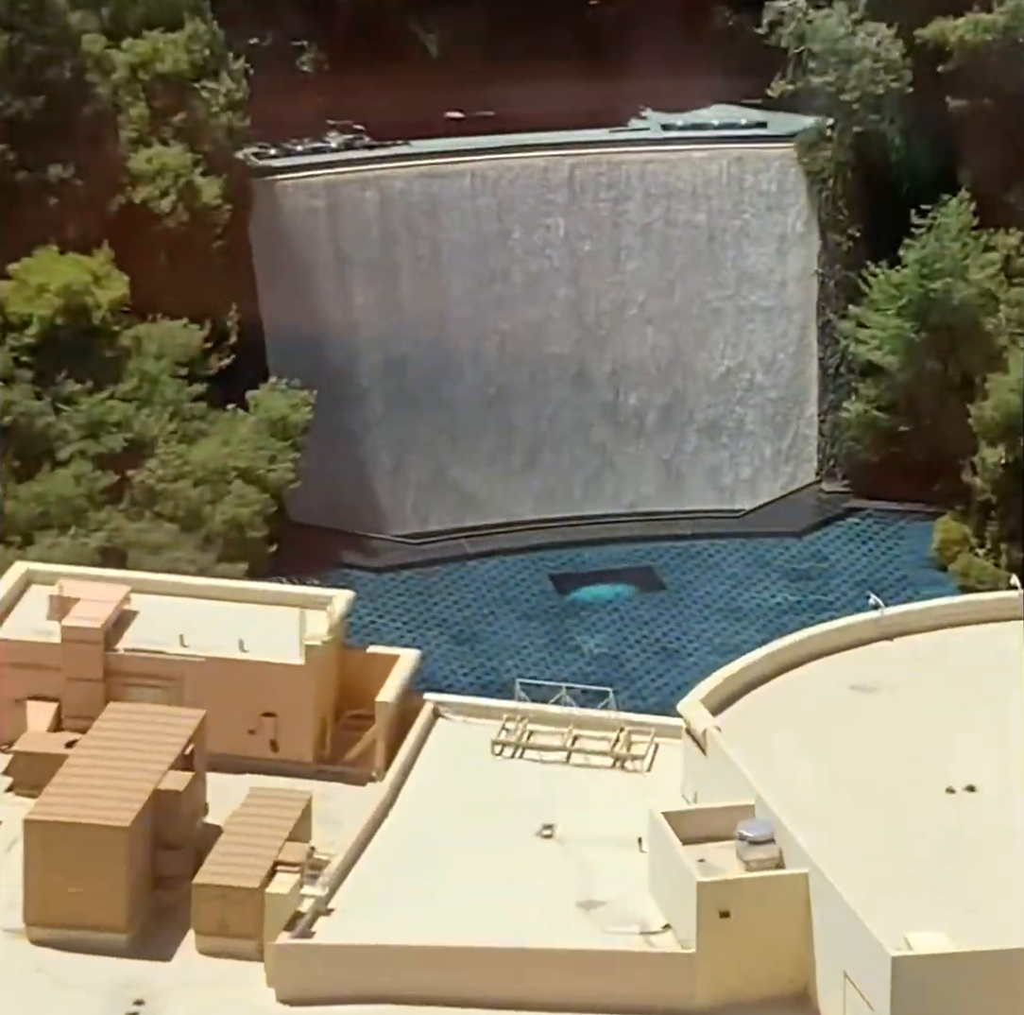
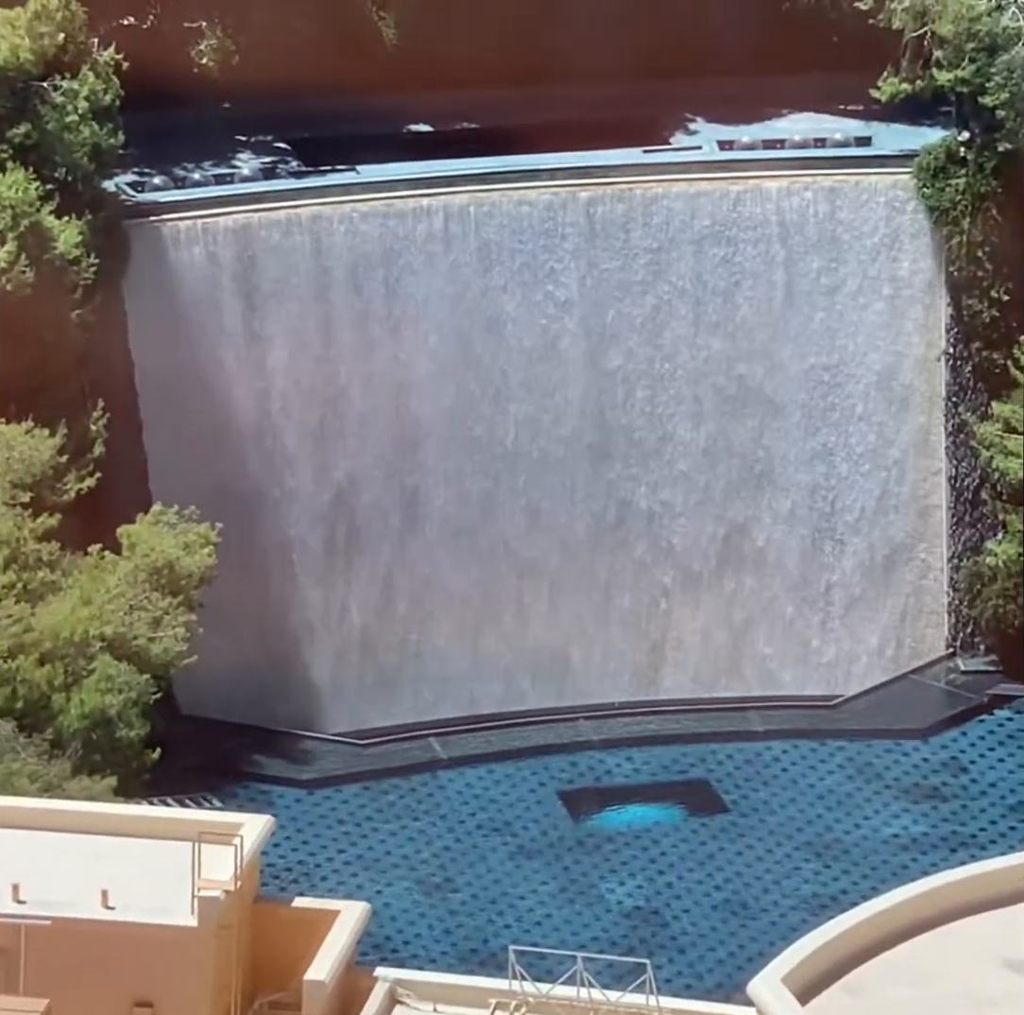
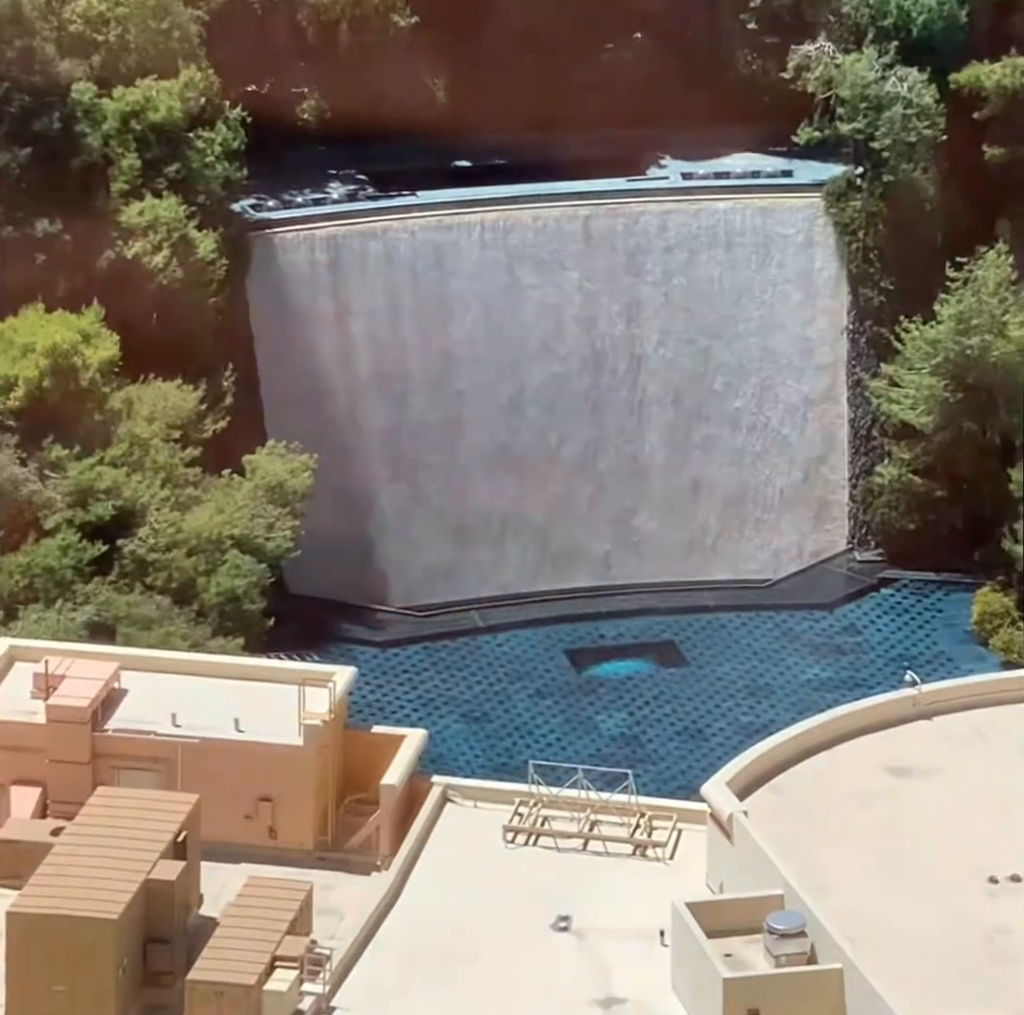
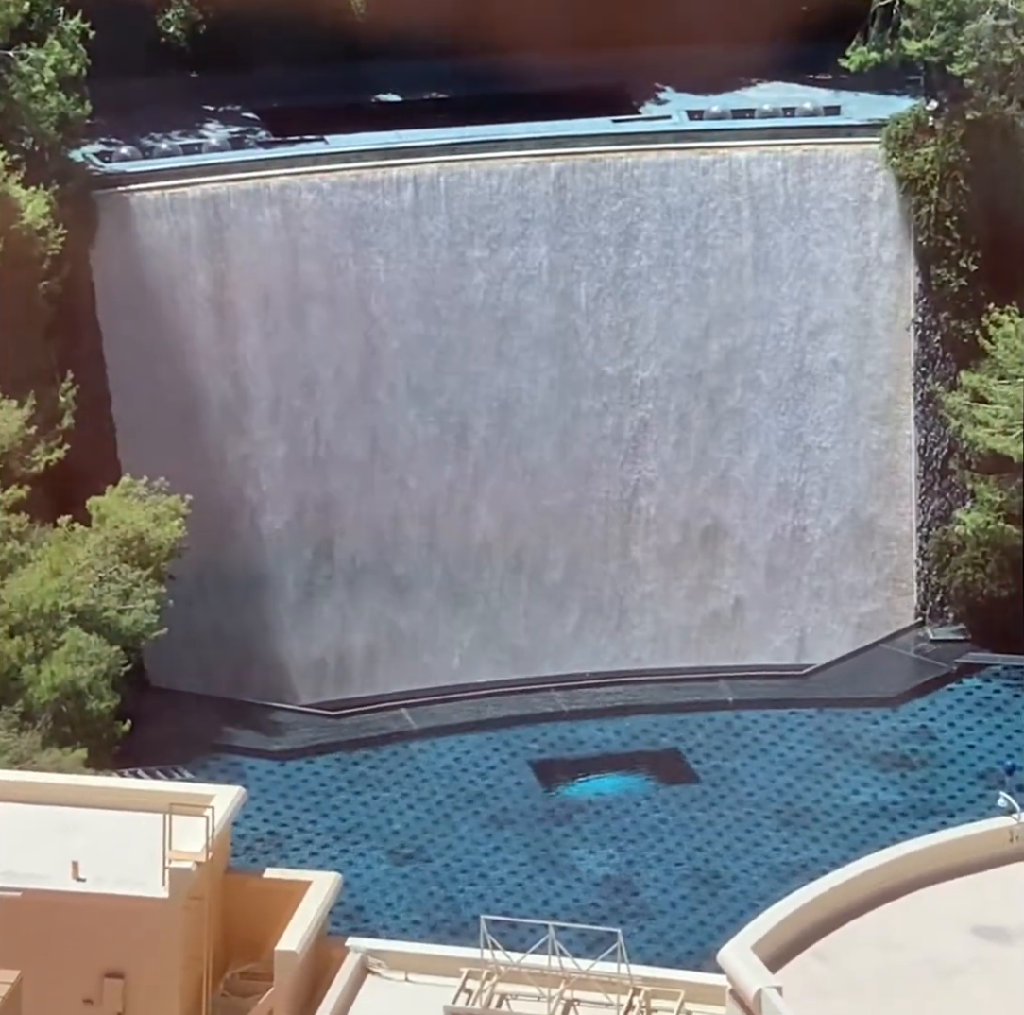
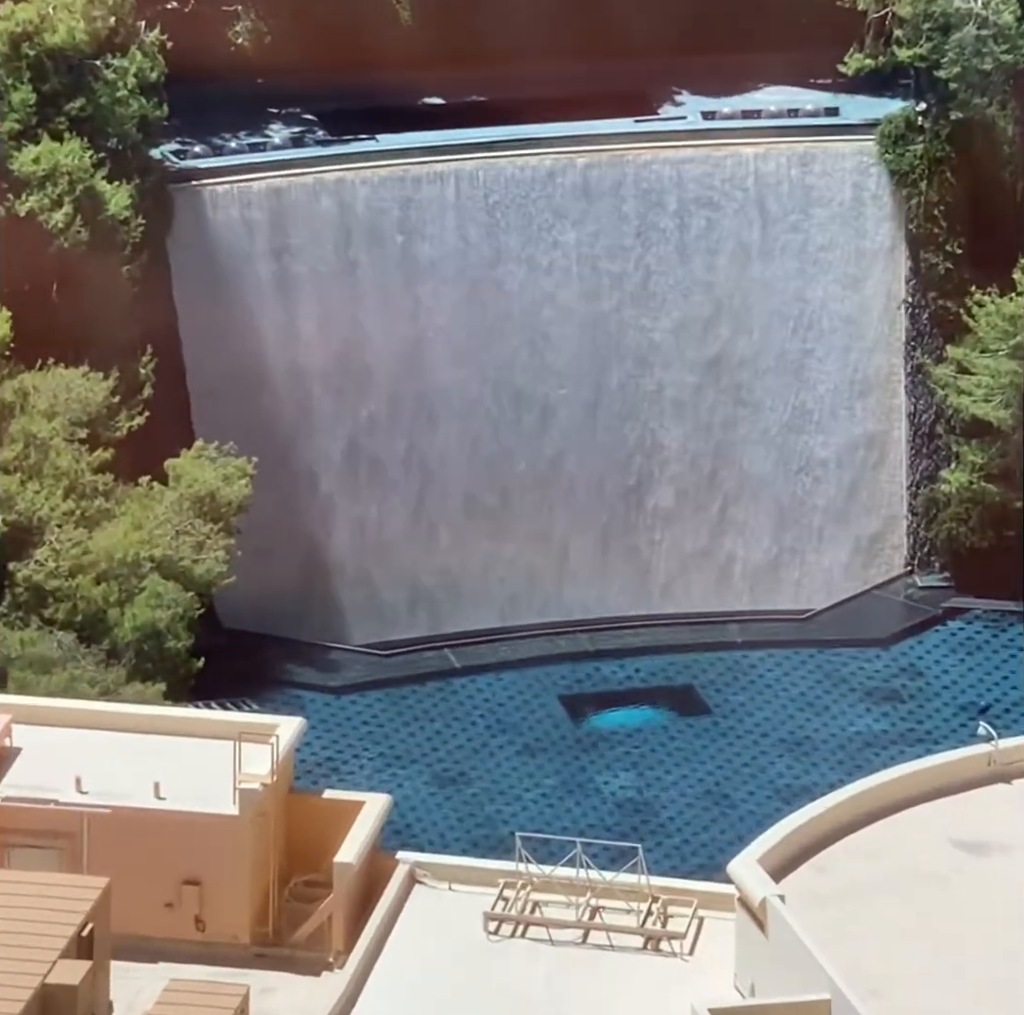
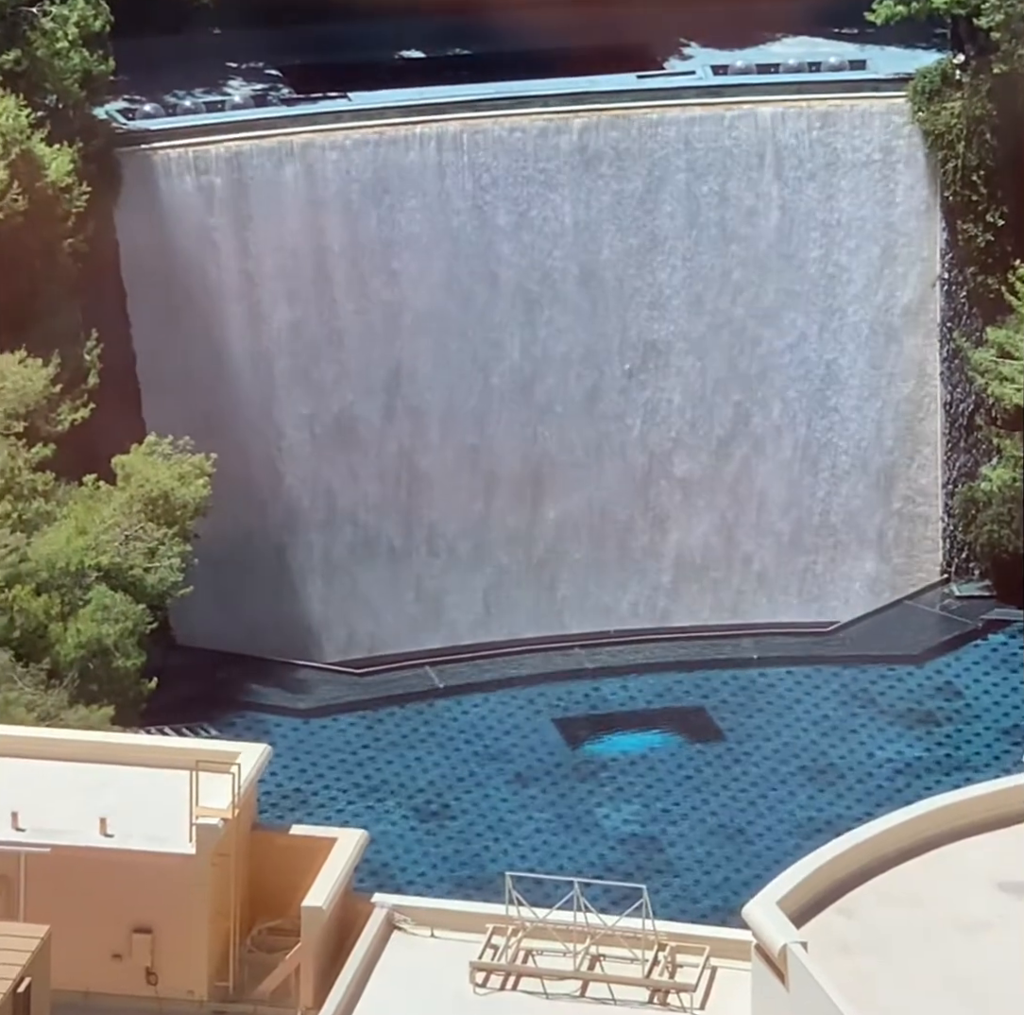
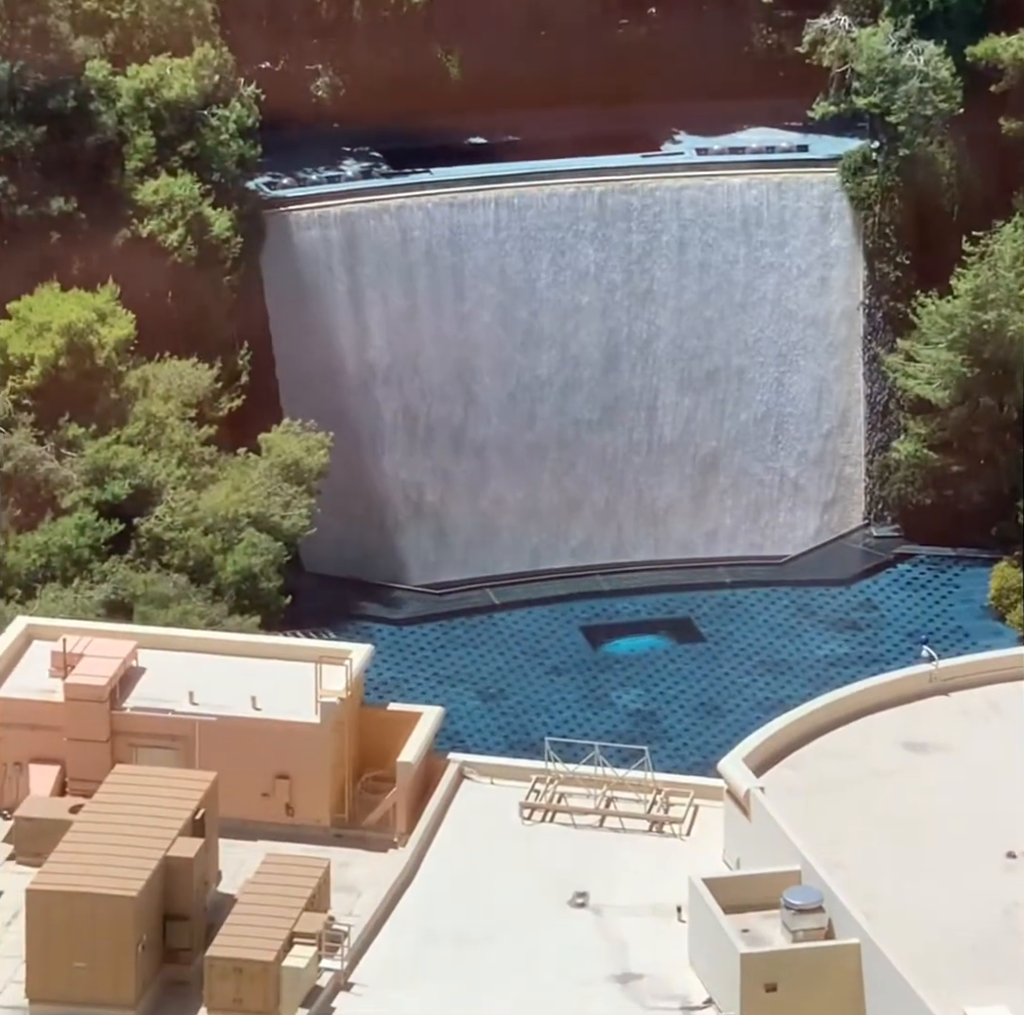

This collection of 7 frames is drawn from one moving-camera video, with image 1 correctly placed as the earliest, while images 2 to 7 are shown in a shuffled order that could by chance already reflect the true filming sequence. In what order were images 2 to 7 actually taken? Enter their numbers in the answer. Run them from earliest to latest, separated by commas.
3, 7, 5, 2, 4, 6
